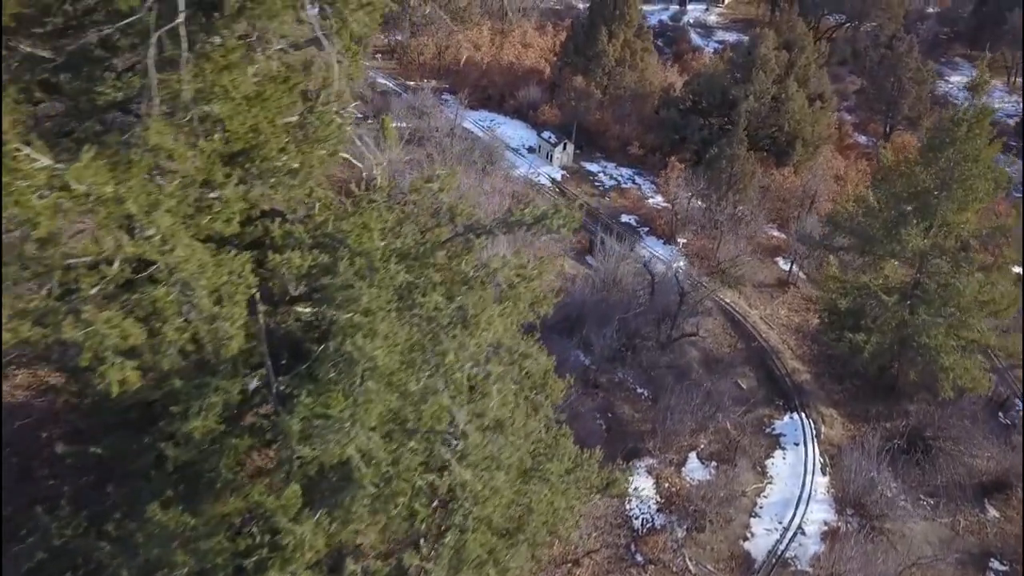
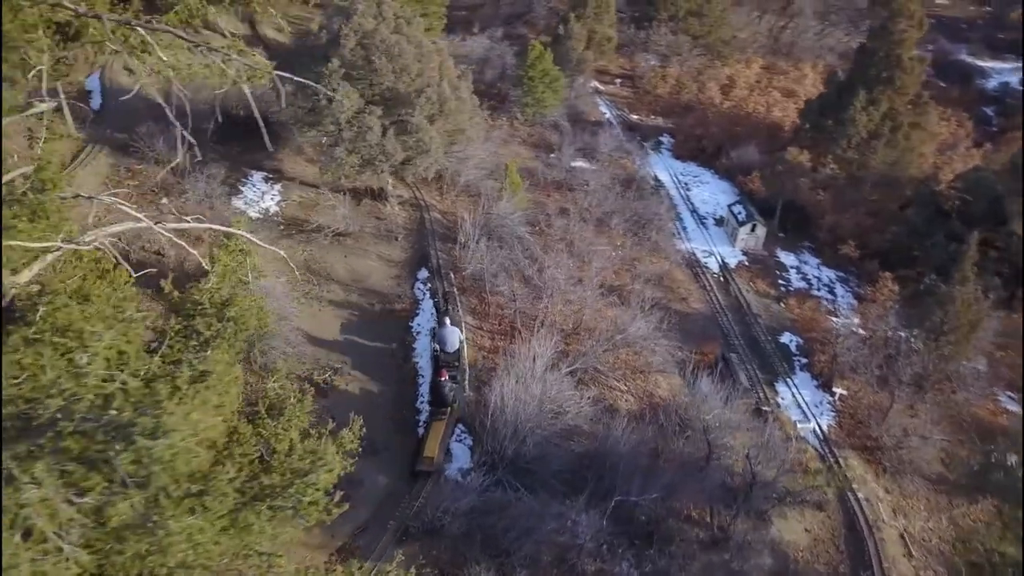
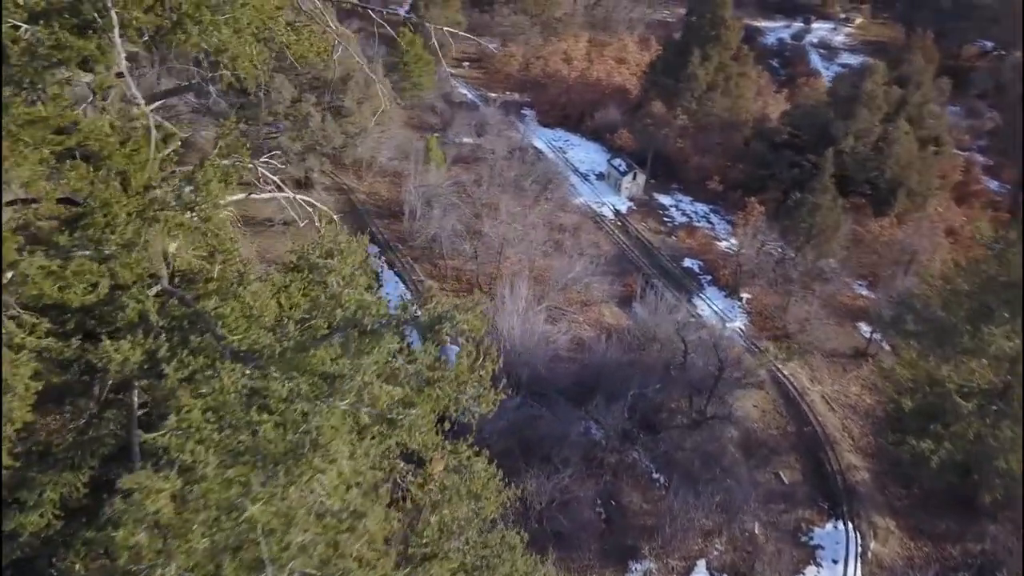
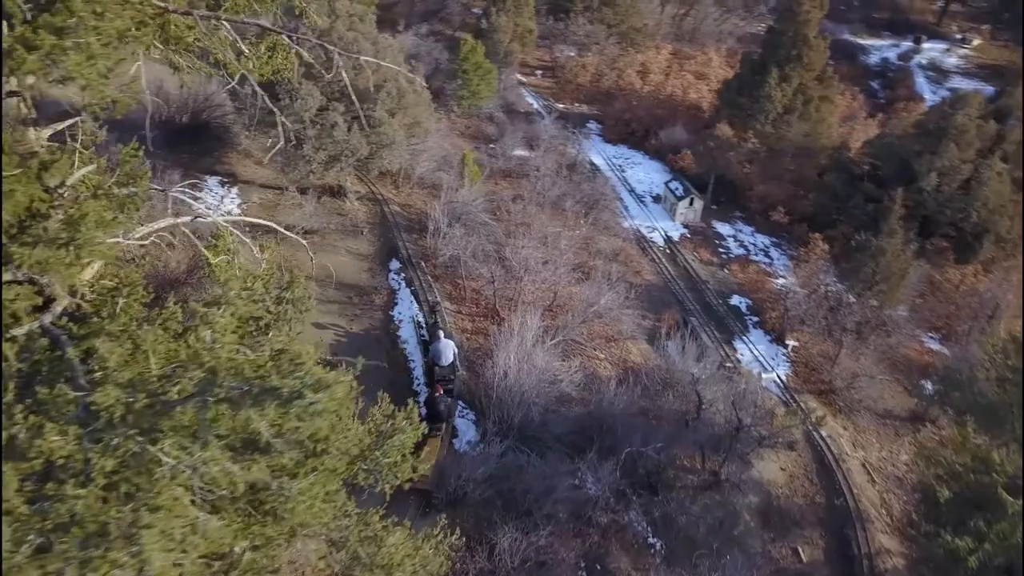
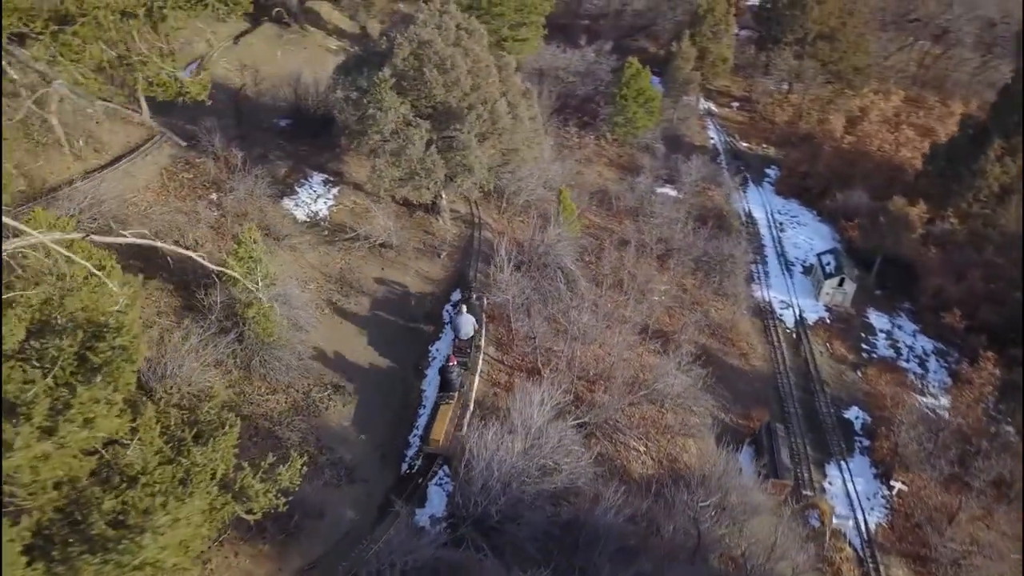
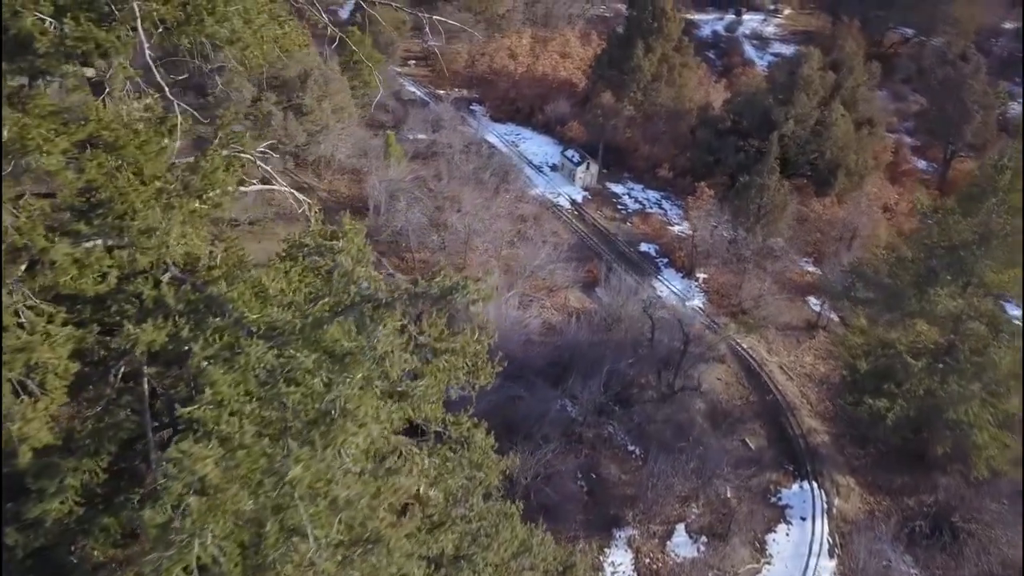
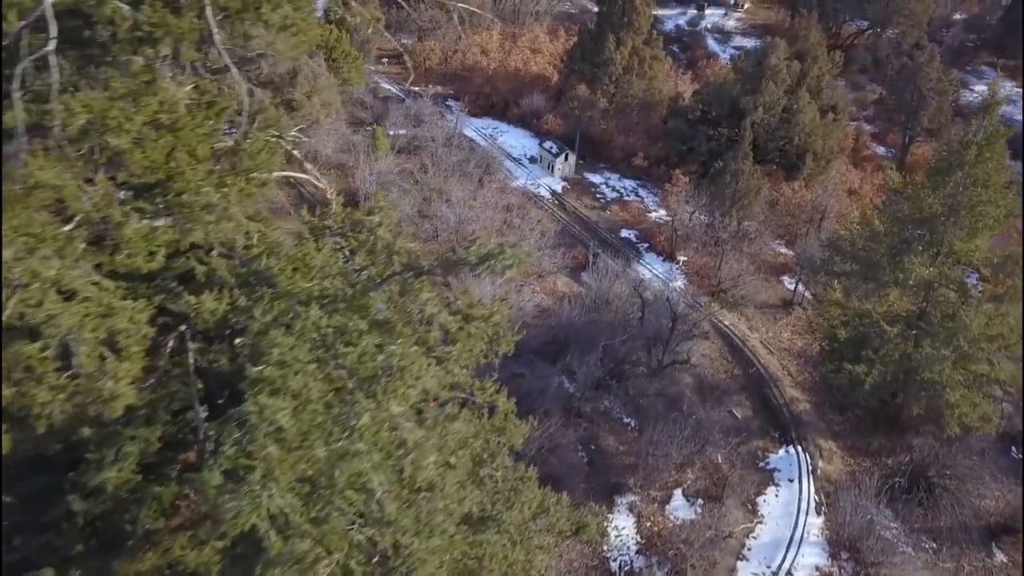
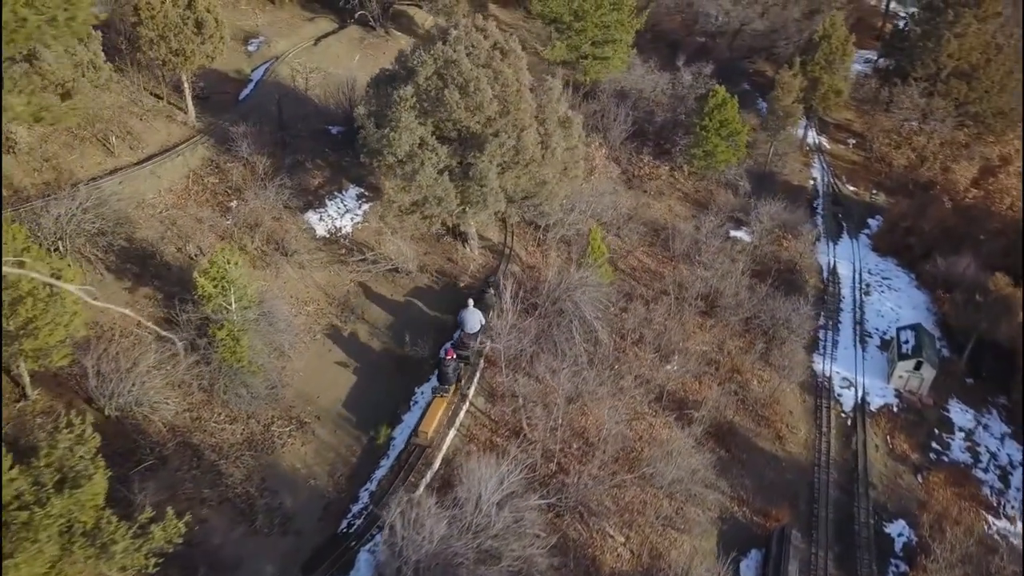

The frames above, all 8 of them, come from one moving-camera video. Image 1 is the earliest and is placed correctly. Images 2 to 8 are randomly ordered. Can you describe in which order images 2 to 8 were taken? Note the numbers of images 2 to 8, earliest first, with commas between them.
7, 6, 3, 4, 2, 5, 8
